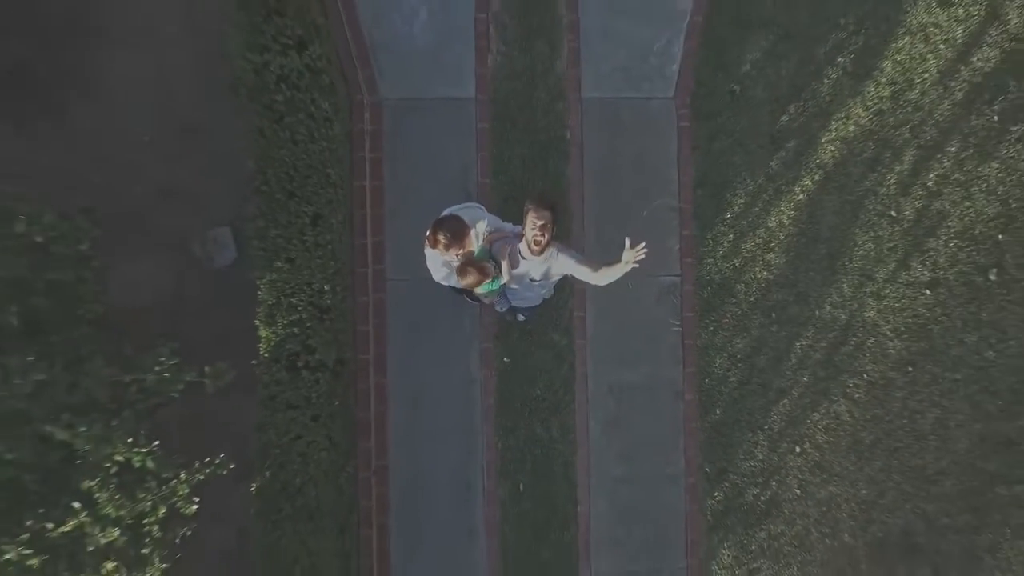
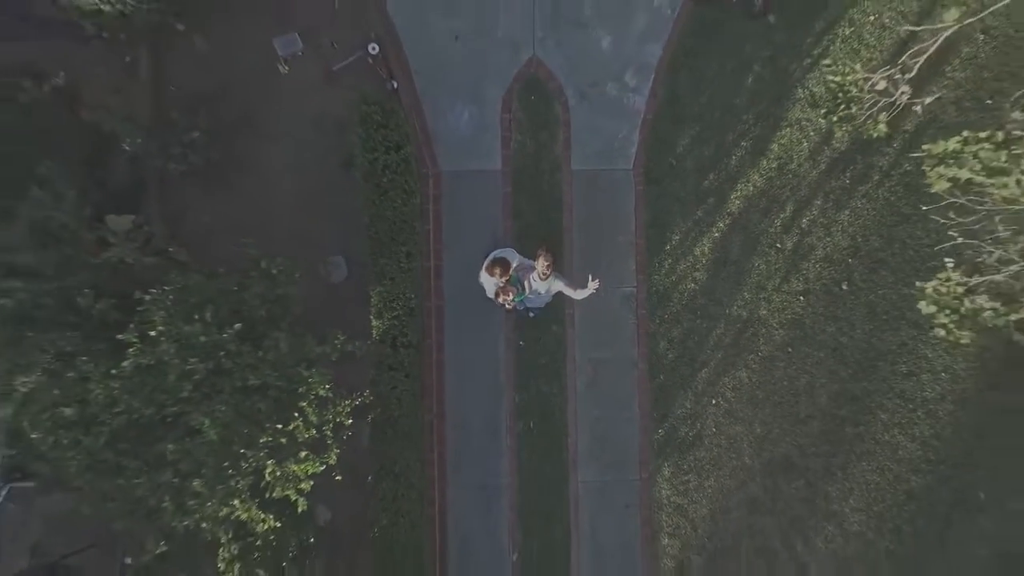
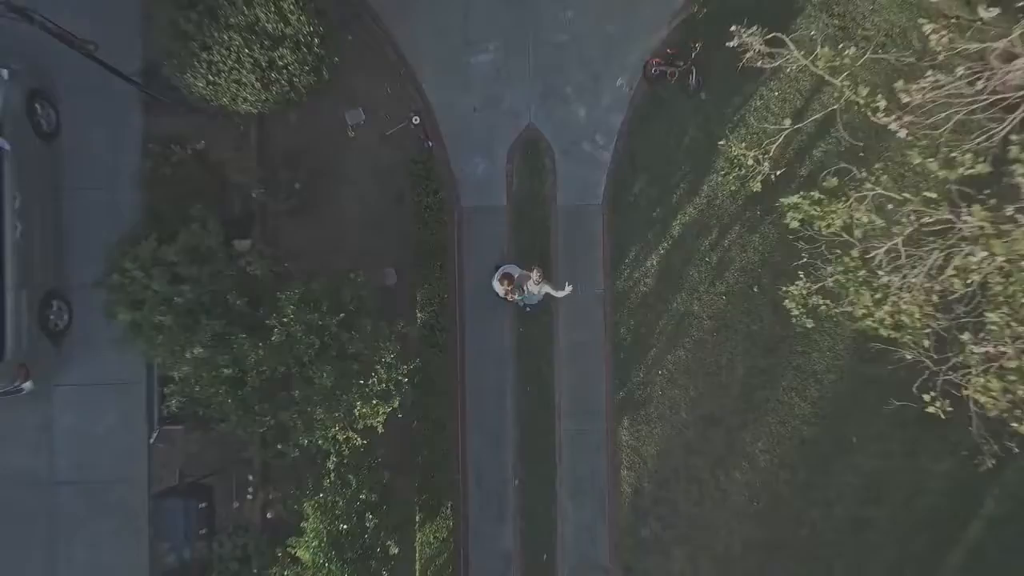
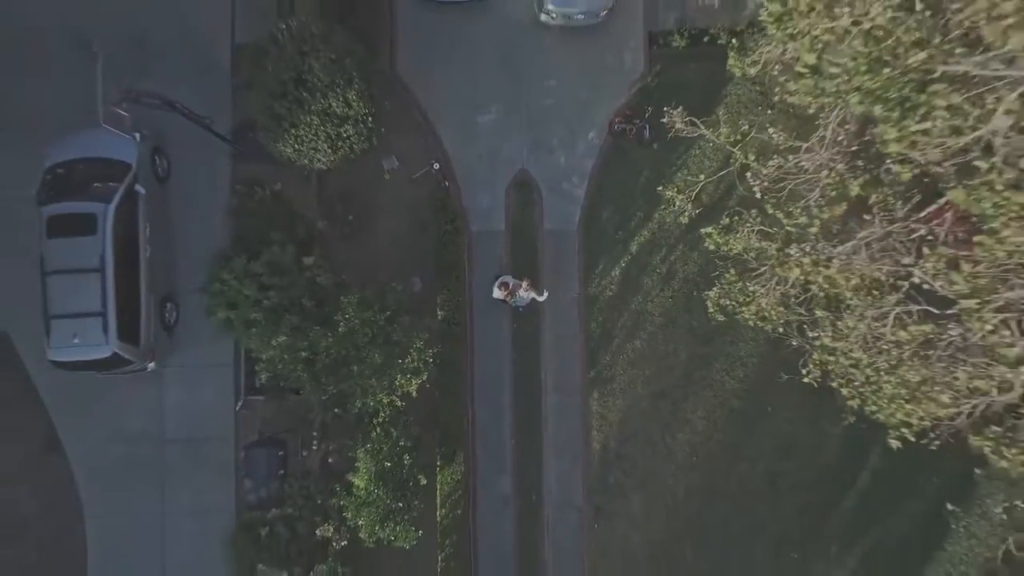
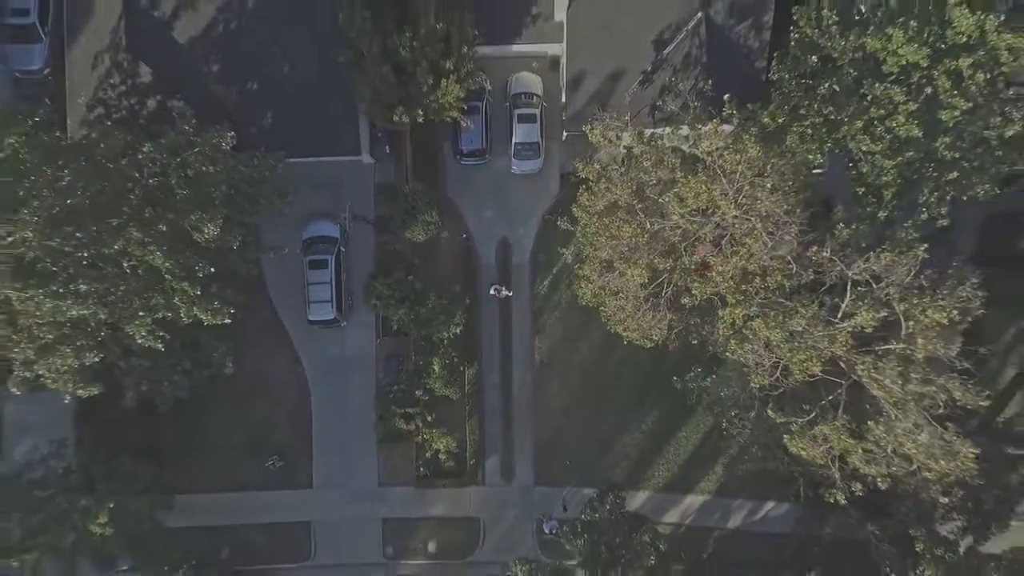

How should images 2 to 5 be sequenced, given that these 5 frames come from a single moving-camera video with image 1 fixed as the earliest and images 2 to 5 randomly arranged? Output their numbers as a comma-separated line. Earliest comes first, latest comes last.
2, 3, 4, 5
